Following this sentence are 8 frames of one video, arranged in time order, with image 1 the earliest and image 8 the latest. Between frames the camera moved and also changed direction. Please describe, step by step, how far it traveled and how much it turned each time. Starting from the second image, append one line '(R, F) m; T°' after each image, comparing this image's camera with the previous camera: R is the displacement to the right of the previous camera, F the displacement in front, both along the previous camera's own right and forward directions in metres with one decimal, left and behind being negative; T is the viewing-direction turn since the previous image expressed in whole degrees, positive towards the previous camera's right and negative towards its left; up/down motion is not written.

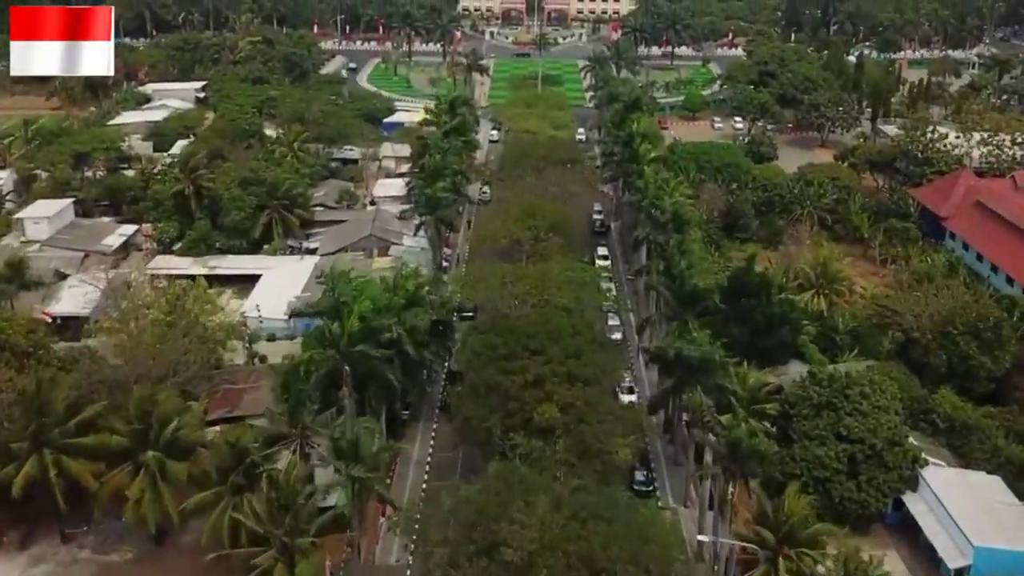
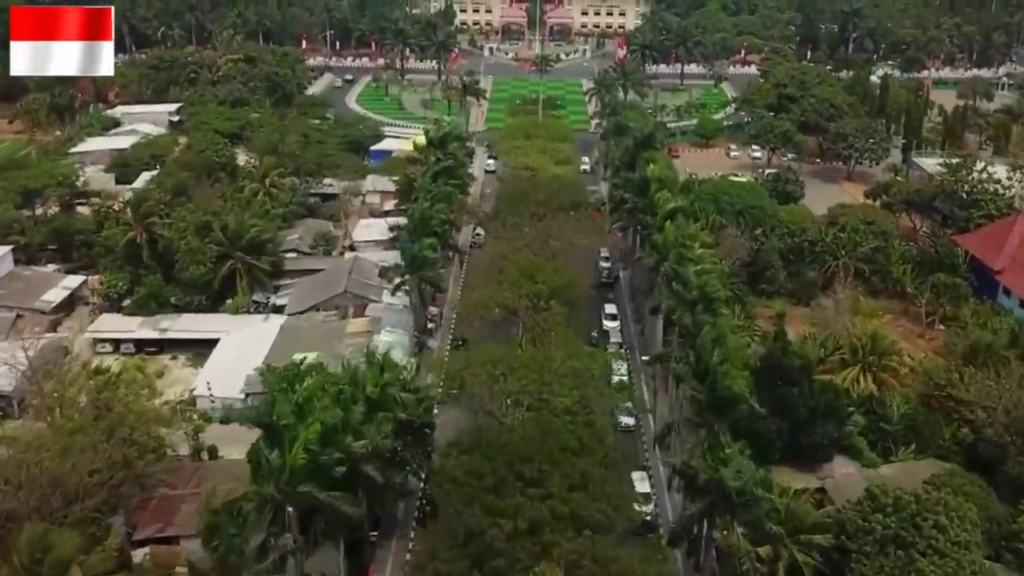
(+0.3, +7.3) m; 0°
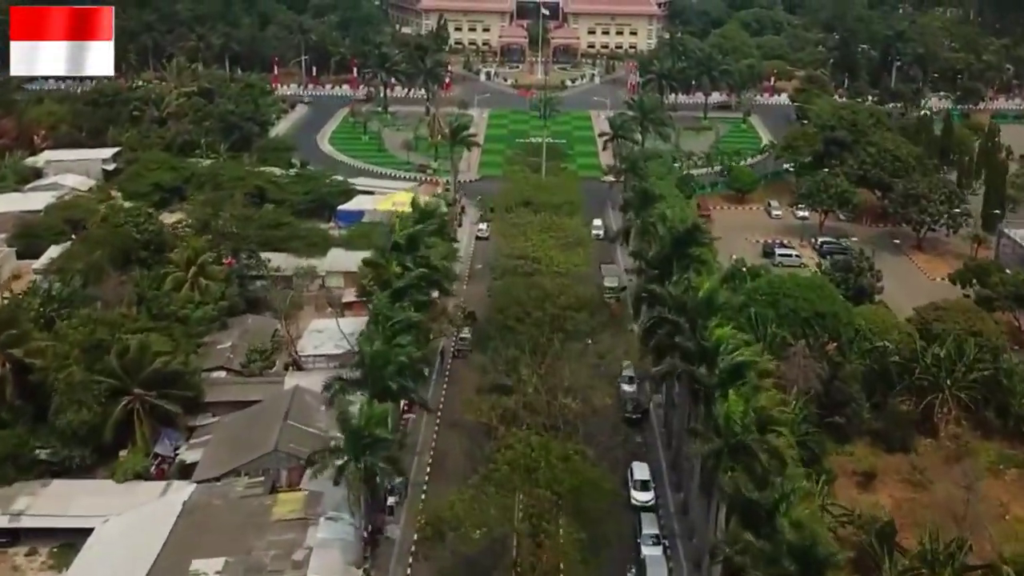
(+0.3, +14.1) m; 0°
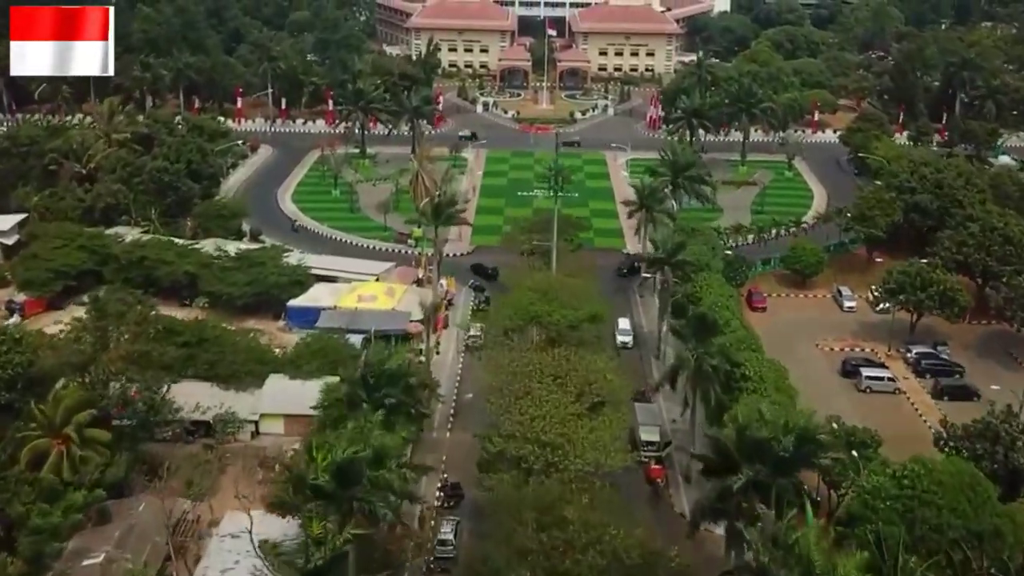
(0.0, +15.0) m; 0°
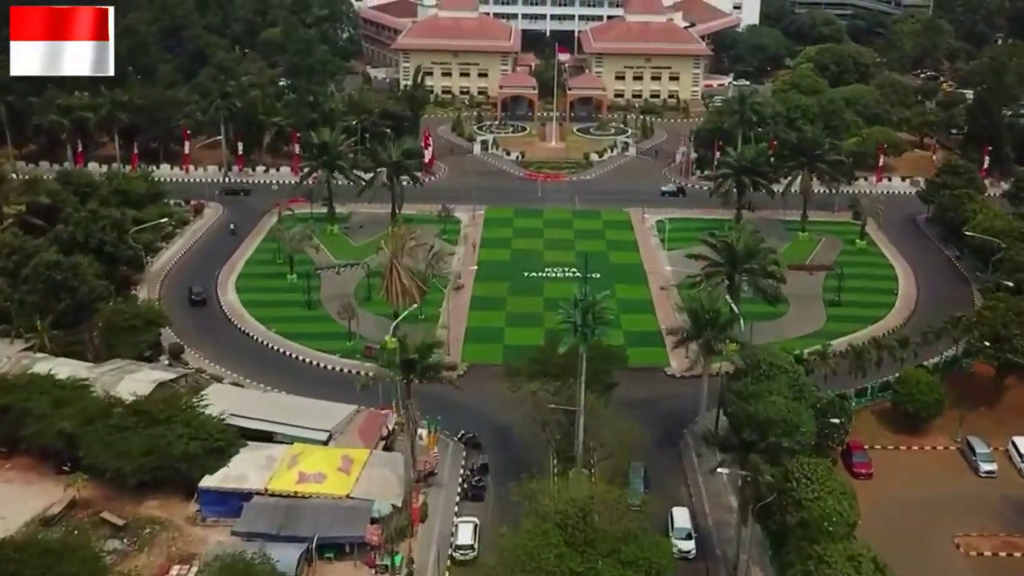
(-0.2, +15.7) m; 0°
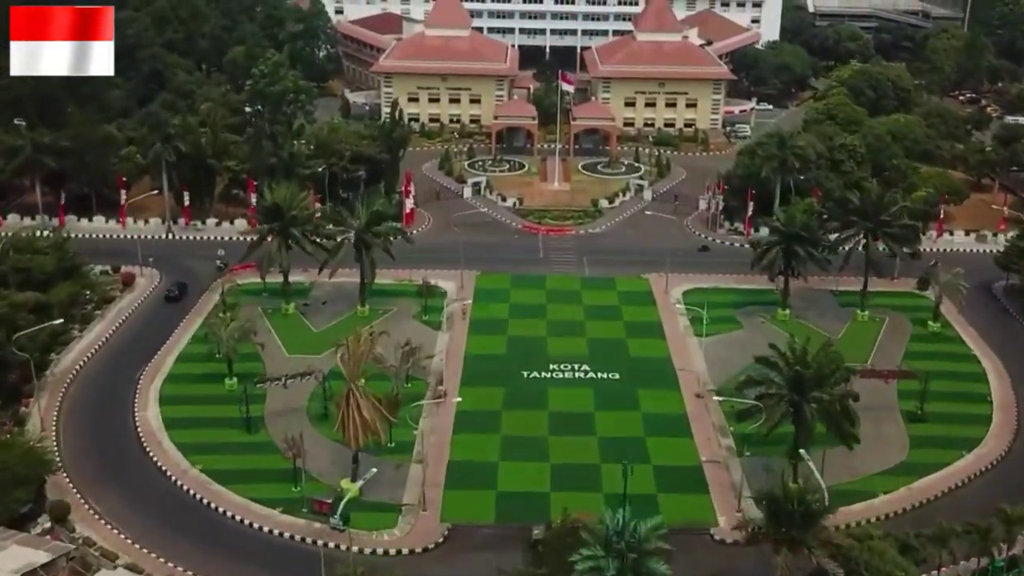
(0.0, +11.8) m; 0°
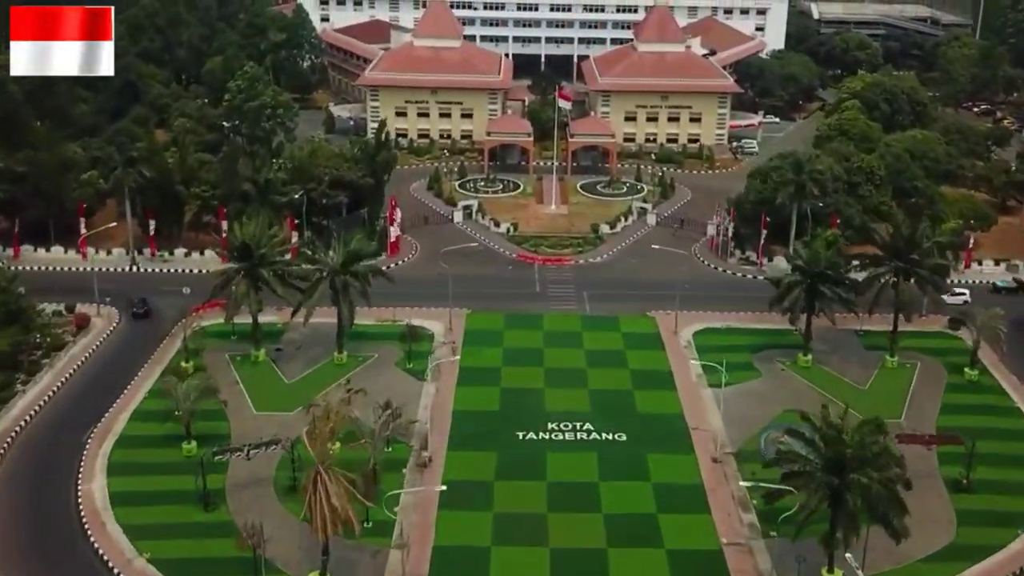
(0.0, +5.1) m; 0°
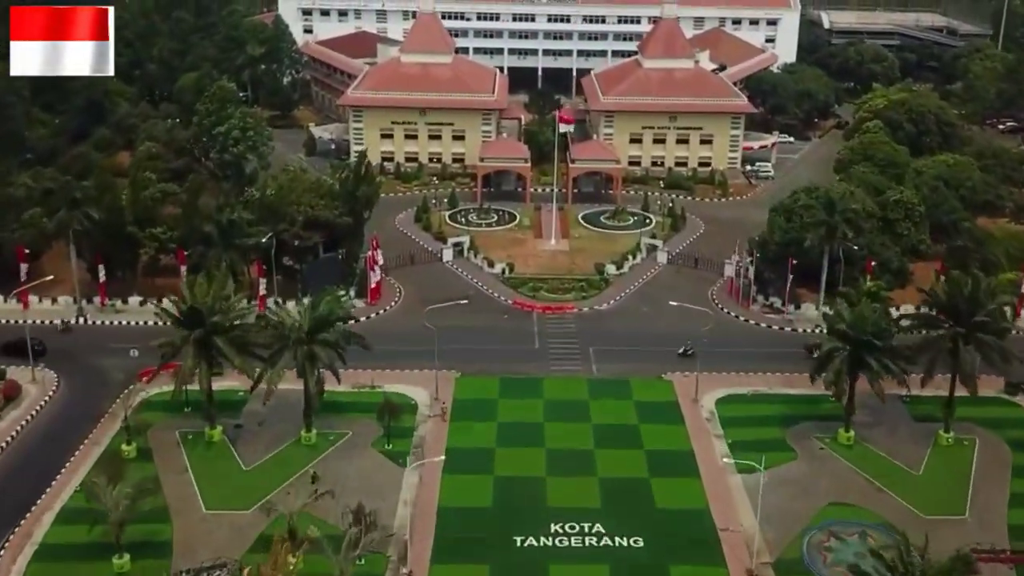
(0.0, +6.7) m; 0°
